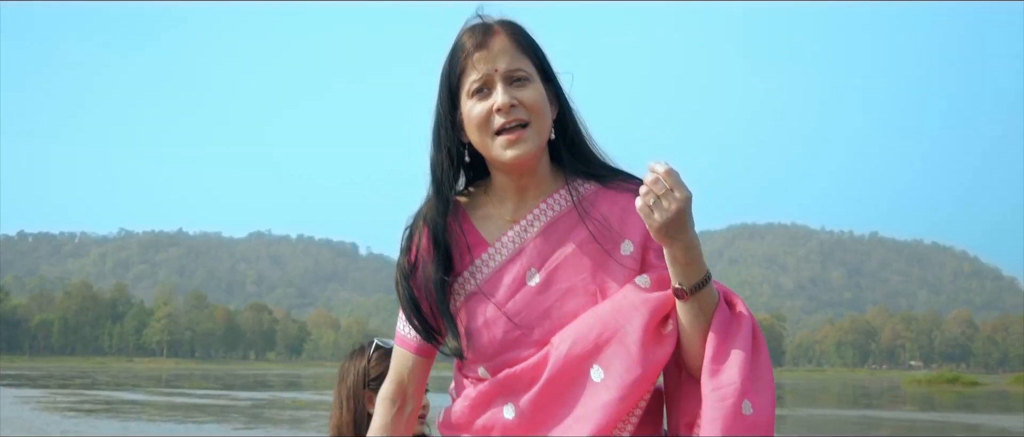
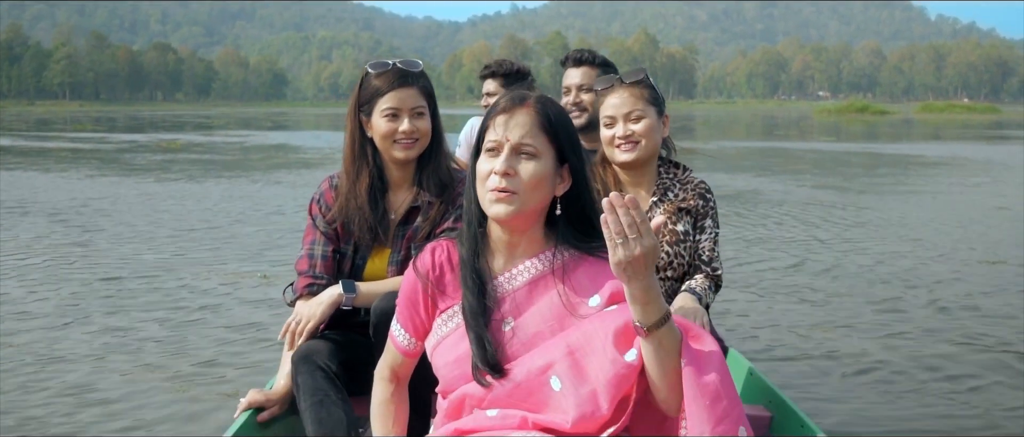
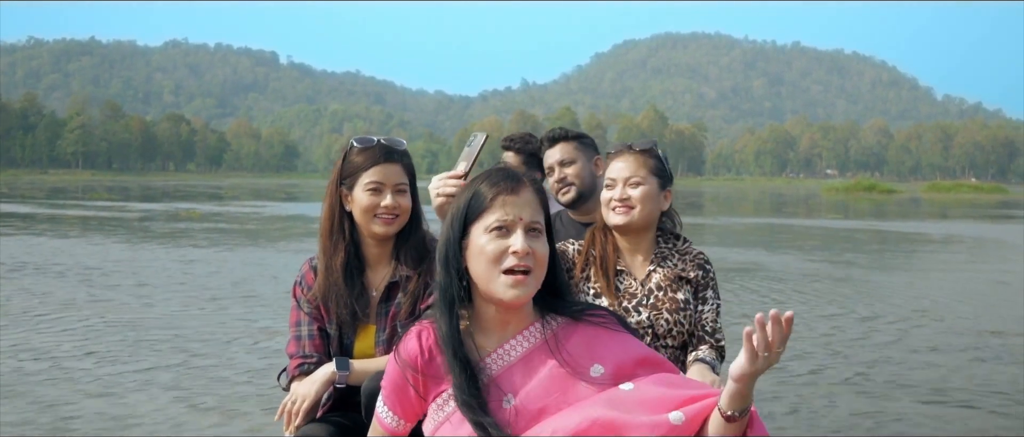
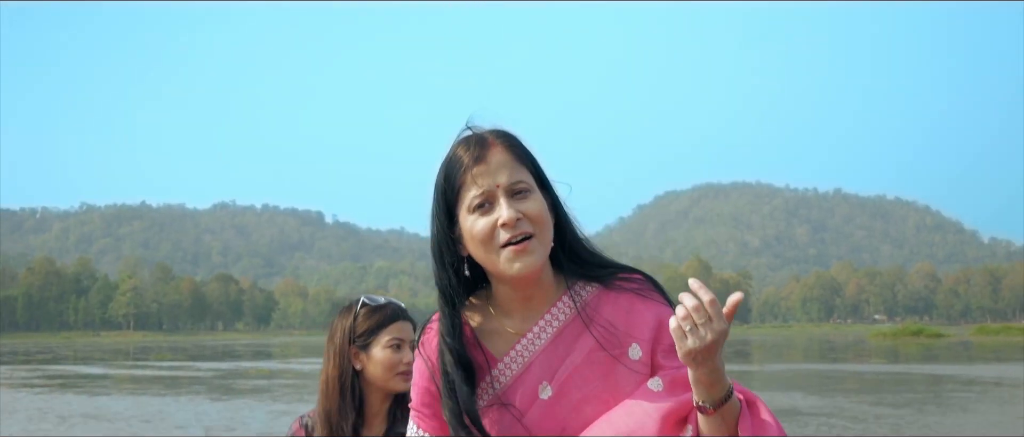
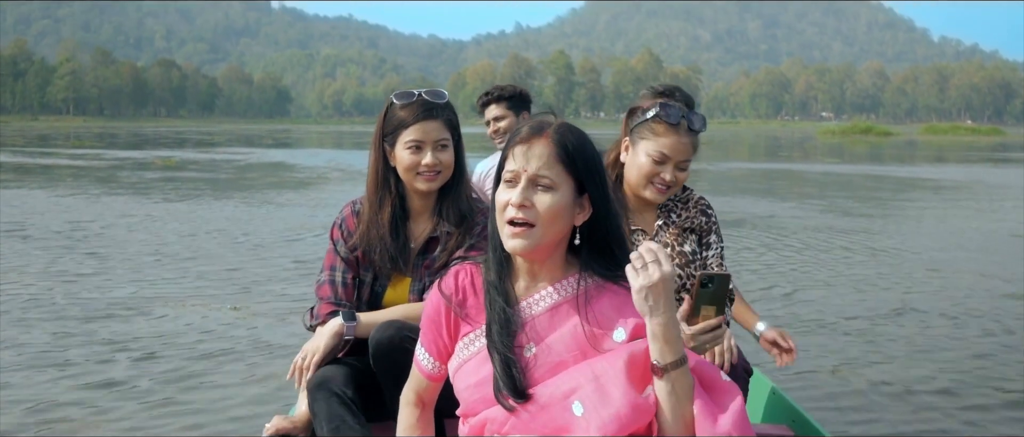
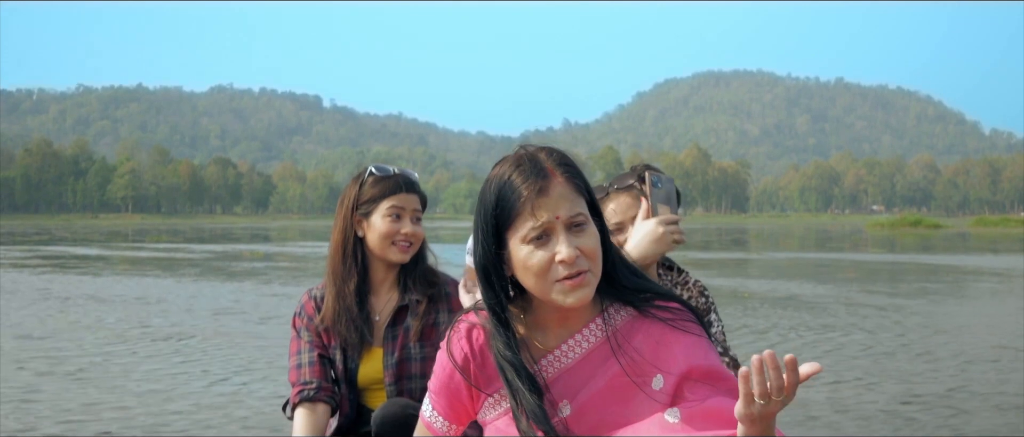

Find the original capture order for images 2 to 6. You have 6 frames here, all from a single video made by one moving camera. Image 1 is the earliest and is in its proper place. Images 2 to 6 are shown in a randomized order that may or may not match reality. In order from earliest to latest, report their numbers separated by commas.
4, 6, 3, 2, 5
